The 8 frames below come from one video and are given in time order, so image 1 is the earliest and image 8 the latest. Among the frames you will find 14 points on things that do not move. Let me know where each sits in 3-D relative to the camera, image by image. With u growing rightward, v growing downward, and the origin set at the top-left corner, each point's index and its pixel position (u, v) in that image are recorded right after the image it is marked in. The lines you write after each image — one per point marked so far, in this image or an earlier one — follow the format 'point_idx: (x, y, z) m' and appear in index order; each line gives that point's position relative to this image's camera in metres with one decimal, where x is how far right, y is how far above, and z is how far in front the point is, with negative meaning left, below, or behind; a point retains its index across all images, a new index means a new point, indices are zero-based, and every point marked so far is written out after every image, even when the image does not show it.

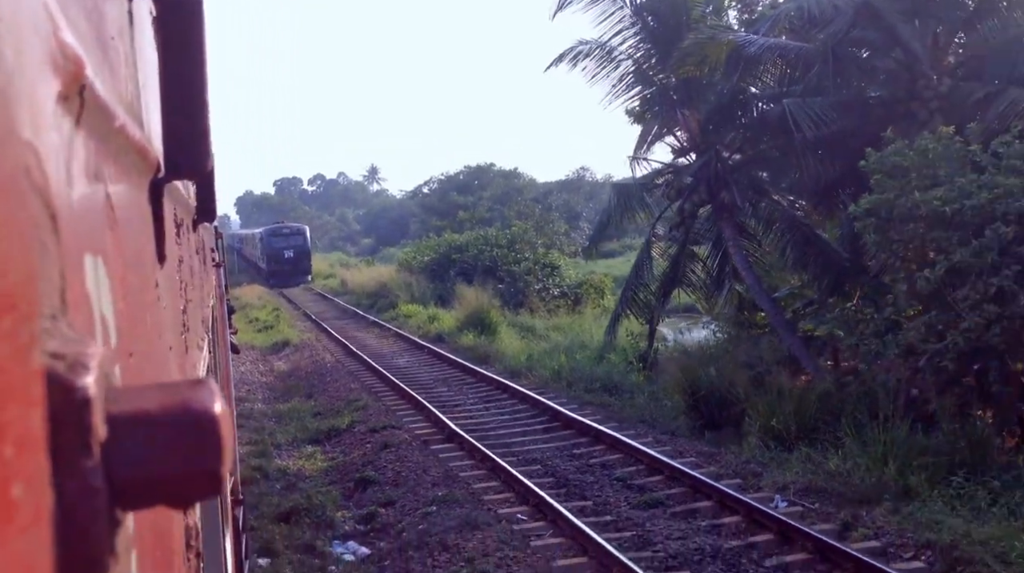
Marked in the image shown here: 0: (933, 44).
0: (+3.9, +2.2, +10.9) m
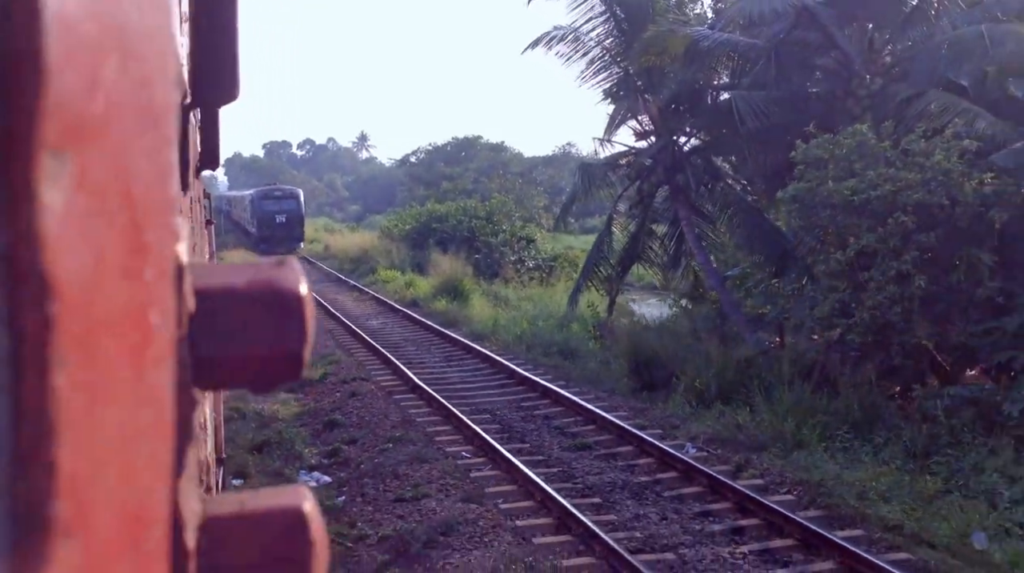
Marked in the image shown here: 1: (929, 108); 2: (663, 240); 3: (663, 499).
0: (+3.6, +2.4, +12.0) m
1: (+3.7, +1.6, +10.5) m
2: (+2.1, +0.6, +15.6) m
3: (+1.0, -1.3, +7.3) m
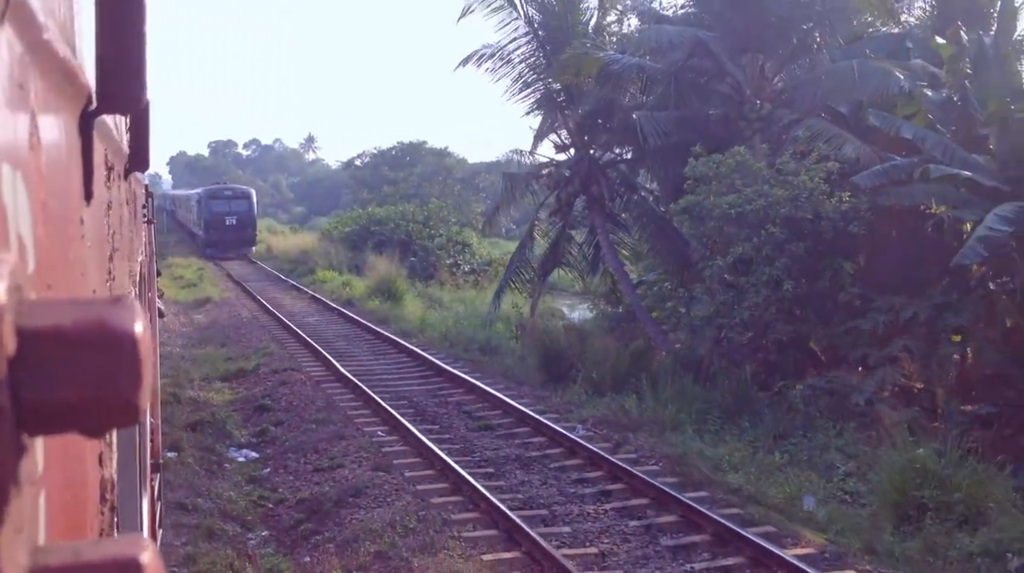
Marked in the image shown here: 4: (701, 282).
0: (+2.7, +2.3, +13.2) m
1: (+2.9, +1.5, +11.7) m
2: (+1.0, +0.6, +16.8) m
3: (+0.3, -1.3, +8.4) m
4: (+2.0, 0.0, +11.9) m
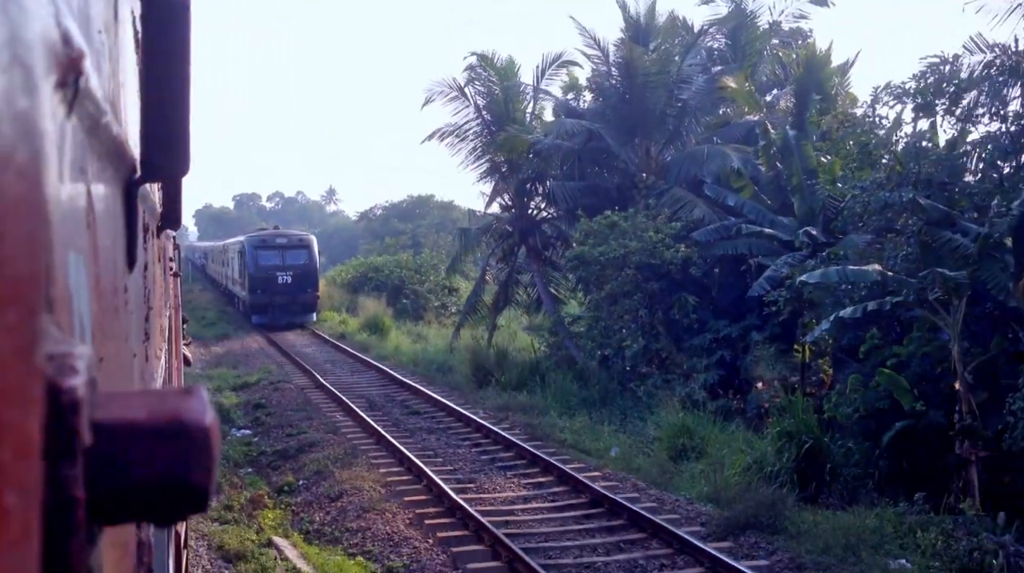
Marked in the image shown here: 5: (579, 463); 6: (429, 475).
0: (+1.9, +1.9, +17.2) m
1: (+2.0, +1.1, +15.7) m
2: (+0.3, 0.0, +20.7) m
3: (-0.7, -1.5, +12.2) m
4: (+1.1, -0.4, +15.8) m
5: (+0.6, -1.6, +10.3) m
6: (-0.7, -1.6, +9.8) m
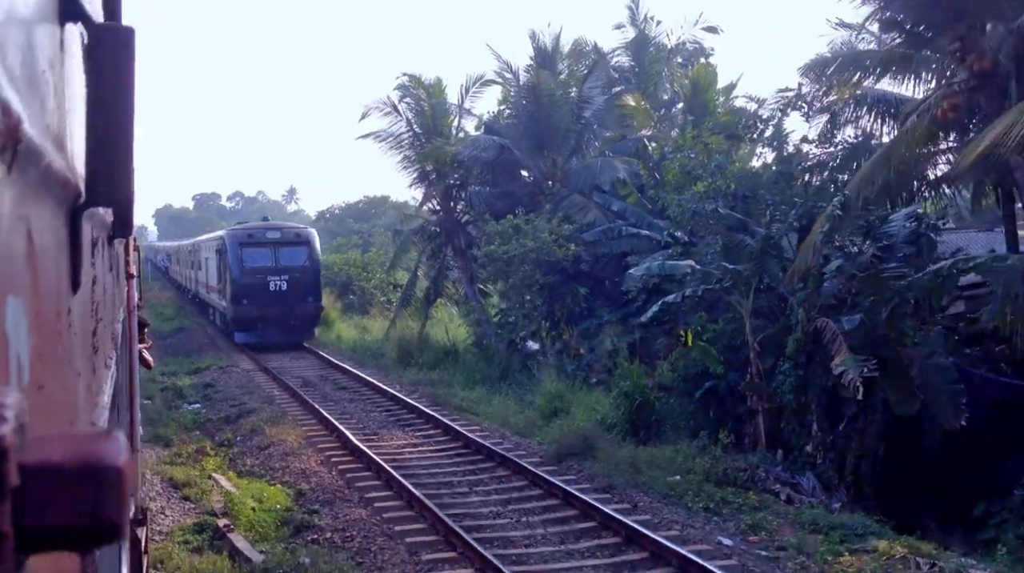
0: (+0.6, +2.0, +19.7) m
1: (+0.8, +1.2, +18.2) m
2: (-1.1, +0.1, +23.1) m
3: (-1.8, -1.4, +14.7) m
4: (-0.2, -0.3, +18.3) m
5: (-0.5, -1.5, +12.8) m
6: (-1.8, -1.5, +12.2) m
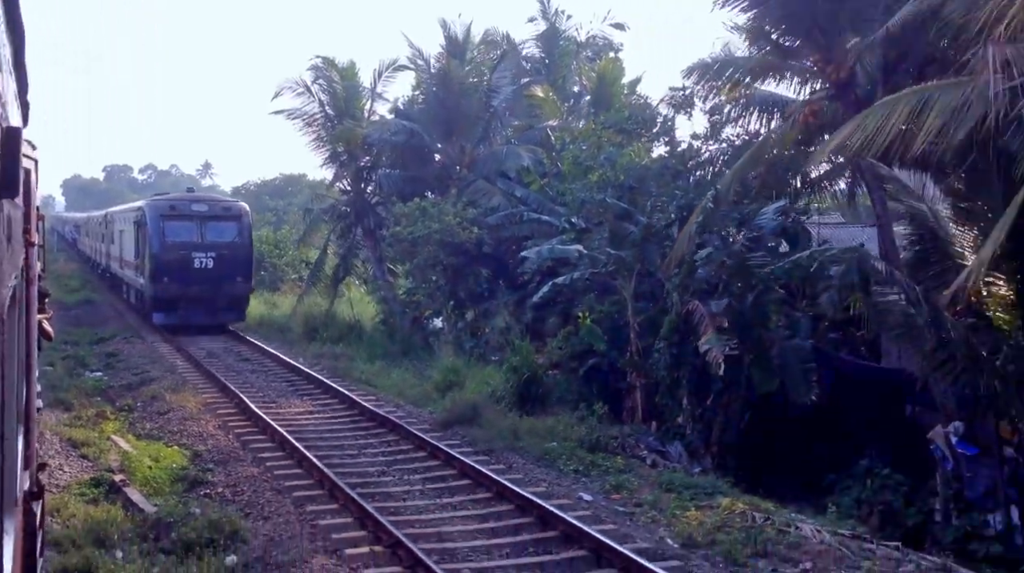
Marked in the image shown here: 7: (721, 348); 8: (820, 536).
0: (-0.9, +2.3, +20.3) m
1: (-0.7, +1.5, +18.7) m
2: (-3.0, +0.5, +23.6) m
3: (-3.1, -1.1, +15.1) m
4: (-1.7, 0.0, +18.8) m
5: (-1.7, -1.2, +13.3) m
6: (-2.9, -1.2, +12.7) m
7: (+1.8, -0.5, +10.4) m
8: (+2.0, -1.6, +7.8) m
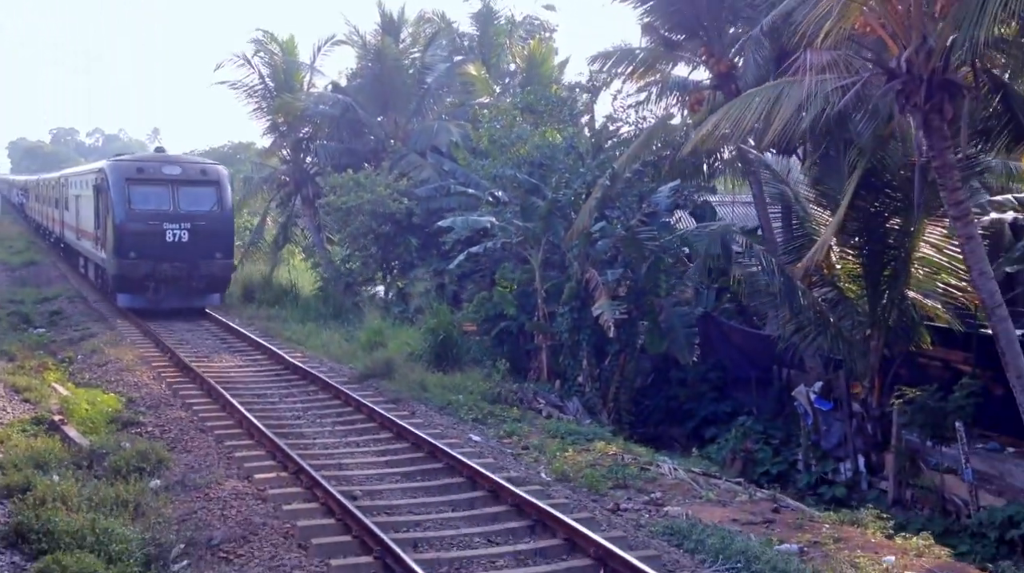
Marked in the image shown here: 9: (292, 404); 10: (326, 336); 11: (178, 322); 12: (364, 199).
0: (-2.1, +2.8, +21.2) m
1: (-1.8, +2.0, +19.7) m
2: (-4.3, +1.2, +24.5) m
3: (-4.2, -0.6, +16.0) m
4: (-2.9, +0.6, +19.7) m
5: (-2.6, -0.8, +14.3) m
6: (-3.9, -0.8, +13.6) m
7: (+1.0, -0.3, +11.5) m
8: (+1.2, -1.4, +8.9) m
9: (-2.0, -1.1, +10.7) m
10: (-2.5, -0.7, +16.0) m
11: (-4.8, -0.5, +17.2) m
12: (-2.3, +1.4, +18.6) m
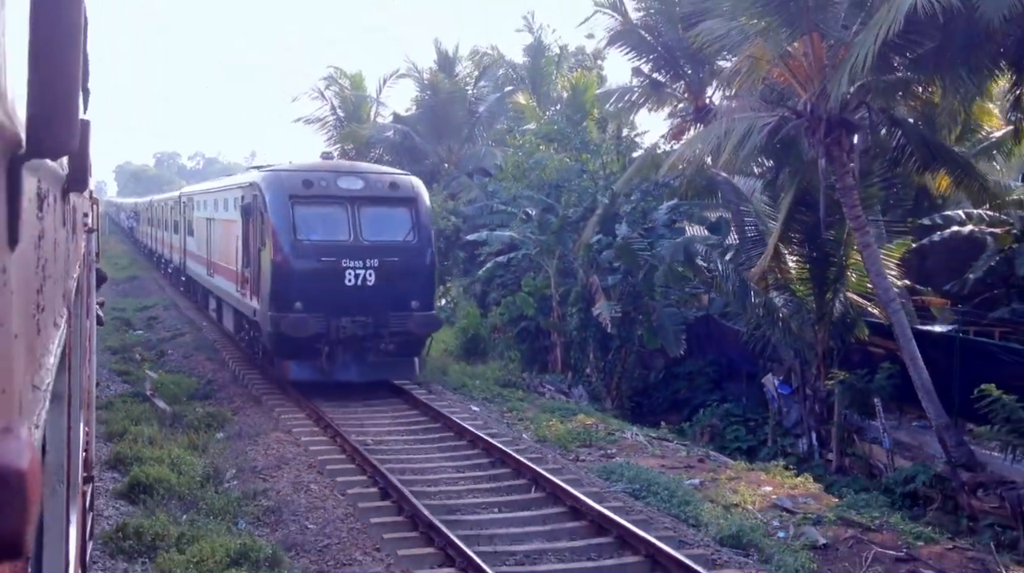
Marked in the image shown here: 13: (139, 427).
0: (-1.3, +2.7, +23.5) m
1: (-1.1, +1.9, +22.0) m
2: (-3.2, +0.9, +26.9) m
3: (-3.7, -0.7, +18.5) m
4: (-2.1, +0.4, +22.1) m
5: (-2.3, -0.9, +16.6) m
6: (-3.6, -0.8, +16.0) m
7: (+1.1, -0.3, +13.6) m
8: (+1.1, -1.4, +11.0) m
9: (-1.9, -1.1, +12.9) m
10: (-2.0, -0.8, +18.3) m
11: (-4.3, -0.7, +19.7) m
12: (-1.6, +1.2, +20.9) m
13: (-3.2, -1.2, +10.1) m
